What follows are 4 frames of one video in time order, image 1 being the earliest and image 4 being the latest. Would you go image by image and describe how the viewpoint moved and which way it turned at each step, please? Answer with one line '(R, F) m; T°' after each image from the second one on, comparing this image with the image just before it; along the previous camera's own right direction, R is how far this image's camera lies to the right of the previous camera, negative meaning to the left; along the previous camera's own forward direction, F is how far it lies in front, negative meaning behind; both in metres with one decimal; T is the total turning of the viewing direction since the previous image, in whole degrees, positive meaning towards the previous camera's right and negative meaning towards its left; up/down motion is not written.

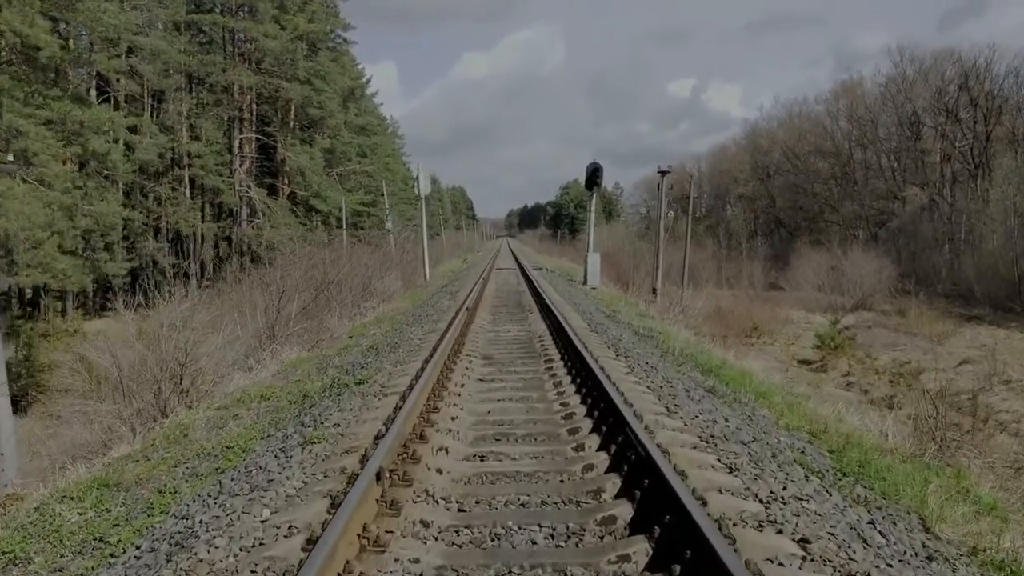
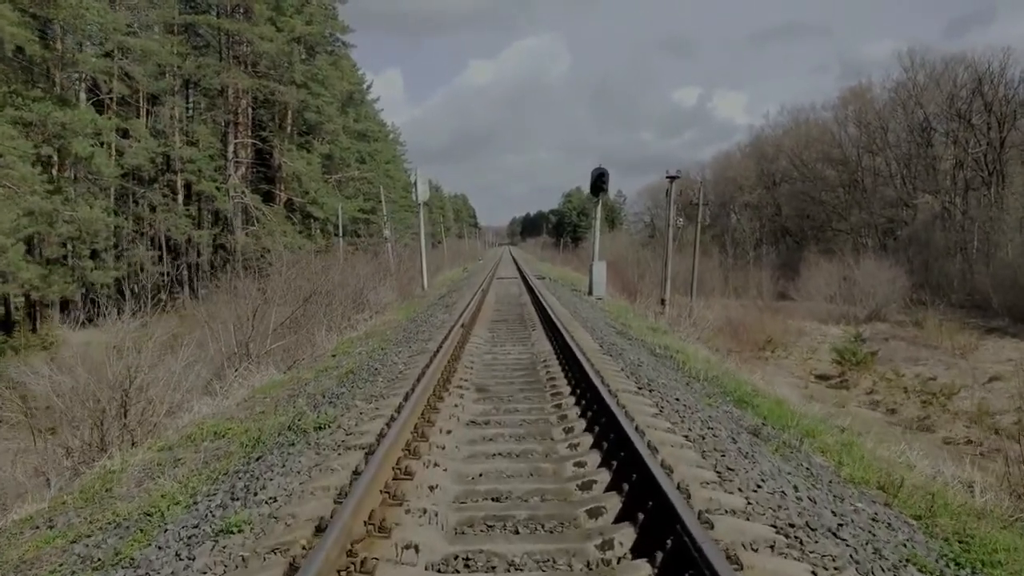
(0.0, +1.0) m; 0°
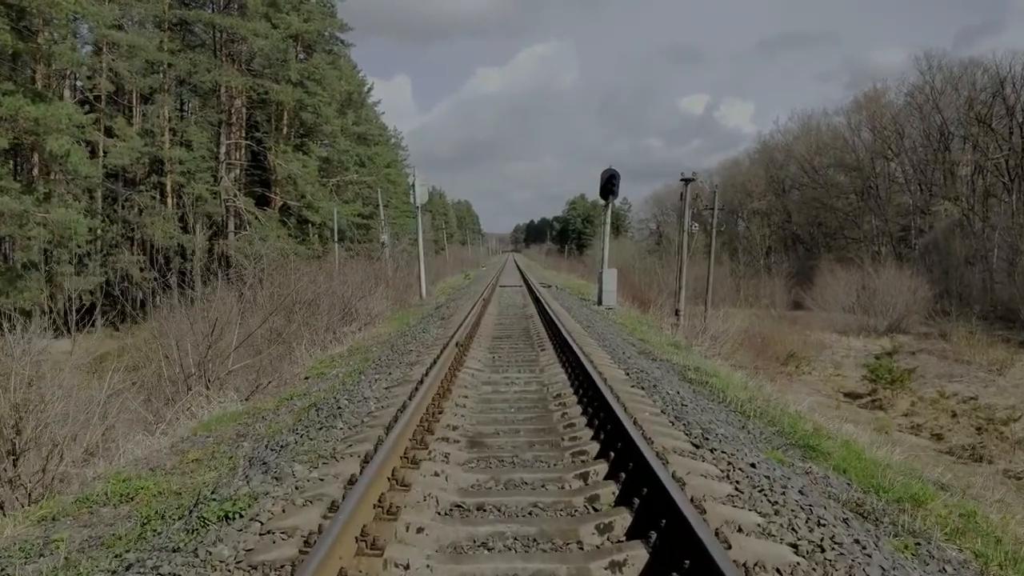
(0.0, +1.3) m; 0°
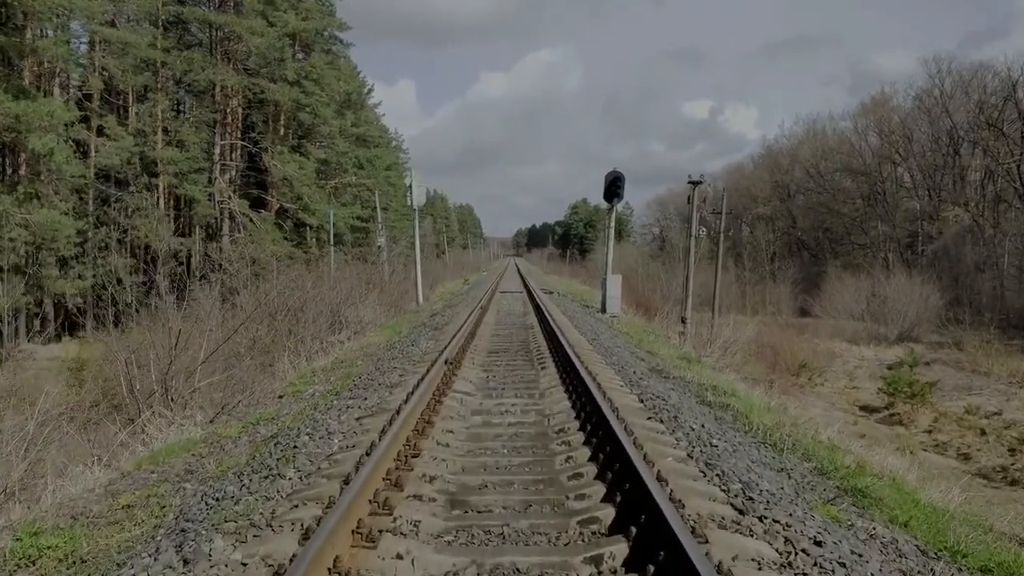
(0.0, +0.8) m; 0°
